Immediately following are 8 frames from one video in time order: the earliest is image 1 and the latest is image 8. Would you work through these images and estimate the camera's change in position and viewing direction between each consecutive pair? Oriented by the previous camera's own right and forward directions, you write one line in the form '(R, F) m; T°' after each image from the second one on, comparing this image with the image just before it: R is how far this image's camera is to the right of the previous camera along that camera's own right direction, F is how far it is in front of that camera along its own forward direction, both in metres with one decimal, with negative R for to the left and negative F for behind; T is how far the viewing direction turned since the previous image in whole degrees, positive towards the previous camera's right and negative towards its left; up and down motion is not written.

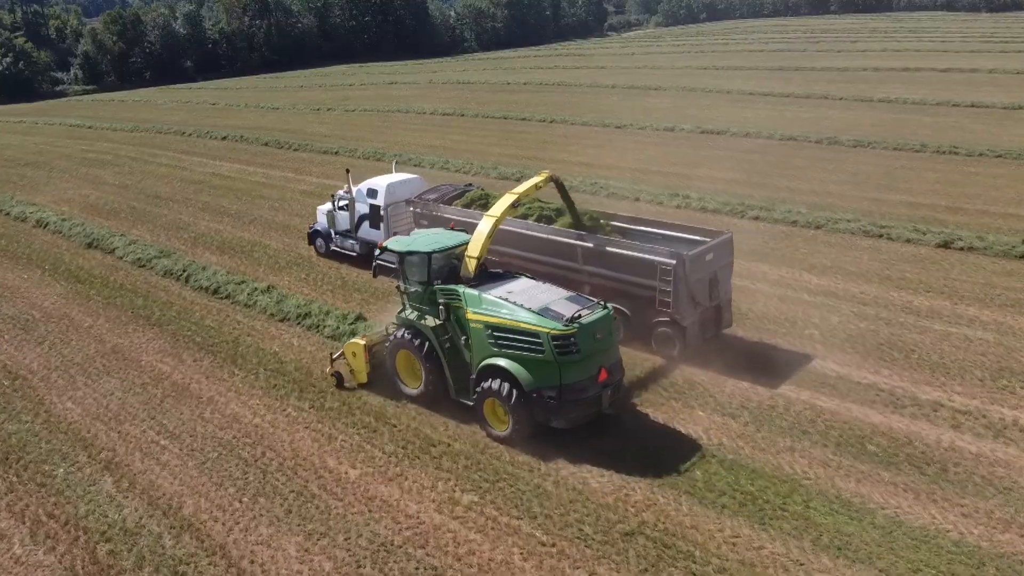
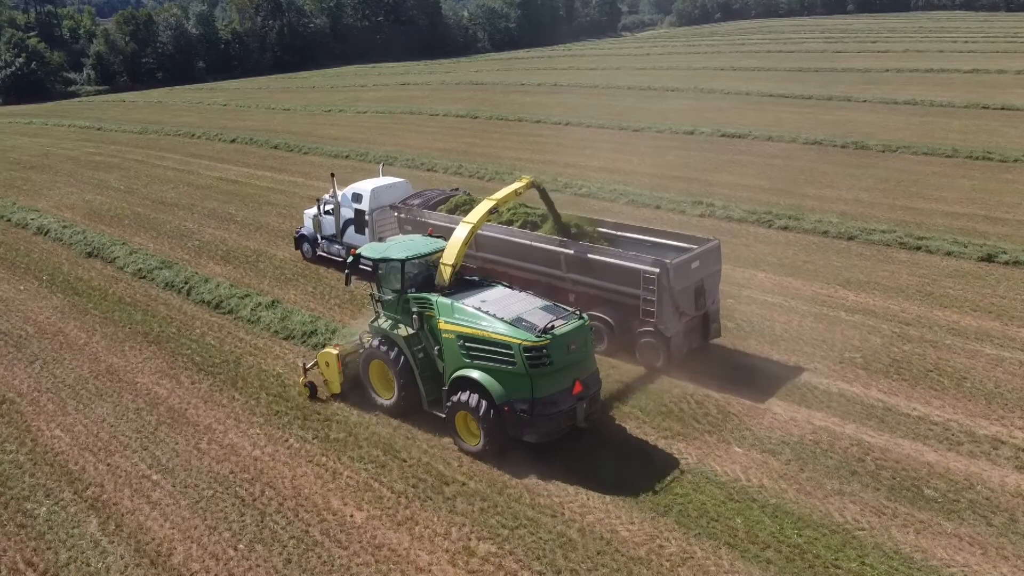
(-0.1, +0.9) m; -1°
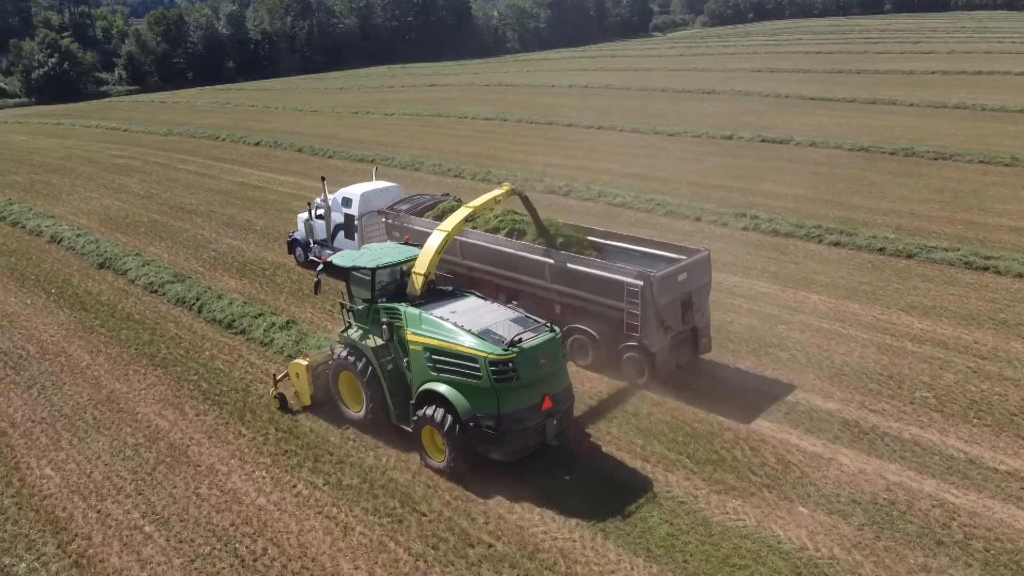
(-0.1, +1.1) m; -2°
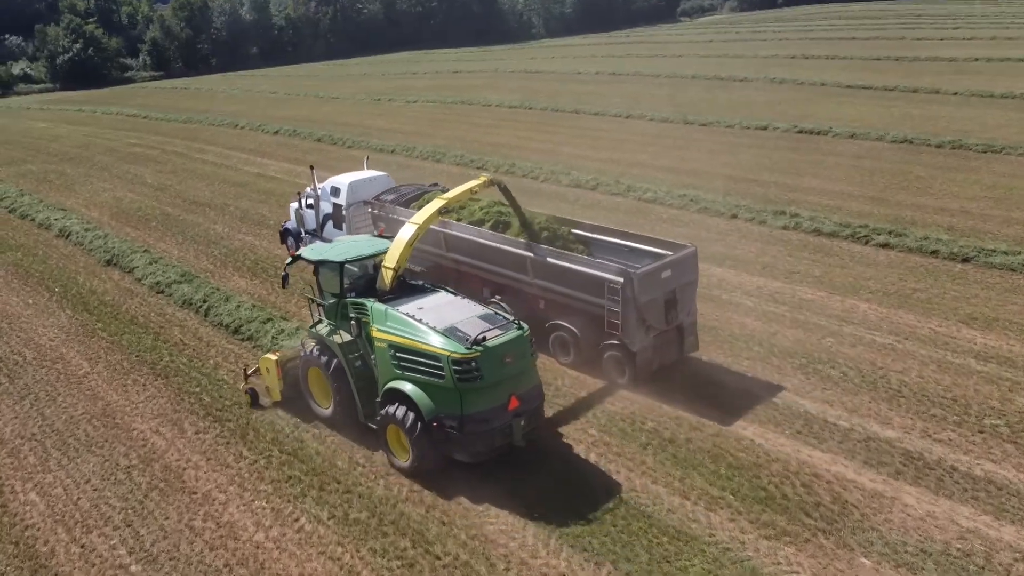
(0.0, +1.0) m; -2°
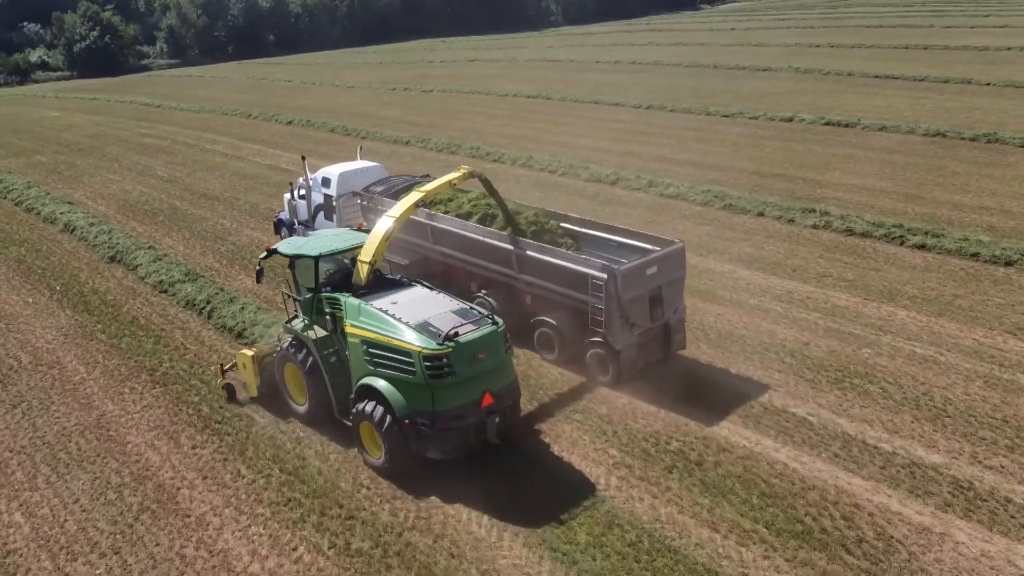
(0.0, +0.7) m; -1°
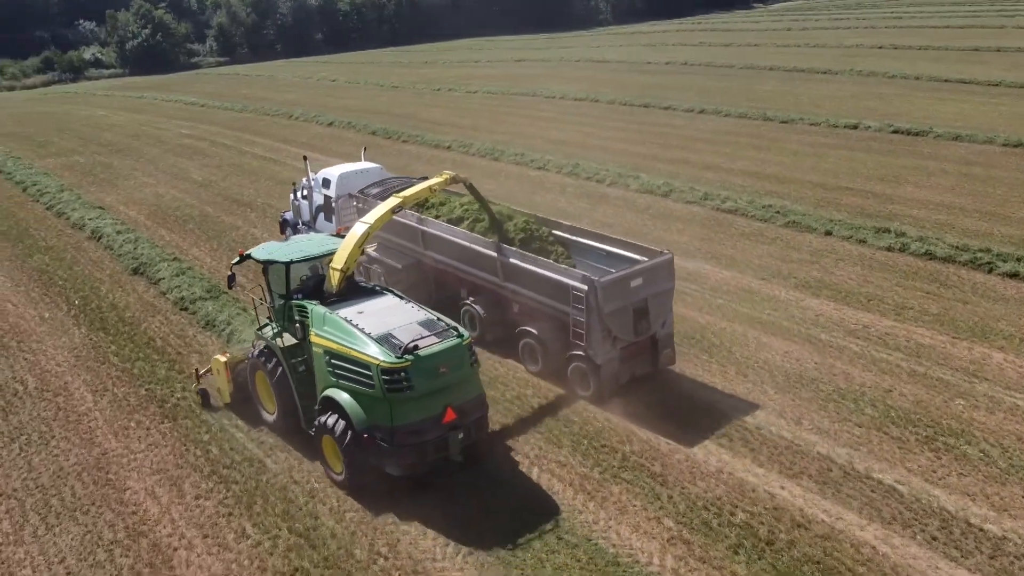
(0.0, +1.2) m; -3°
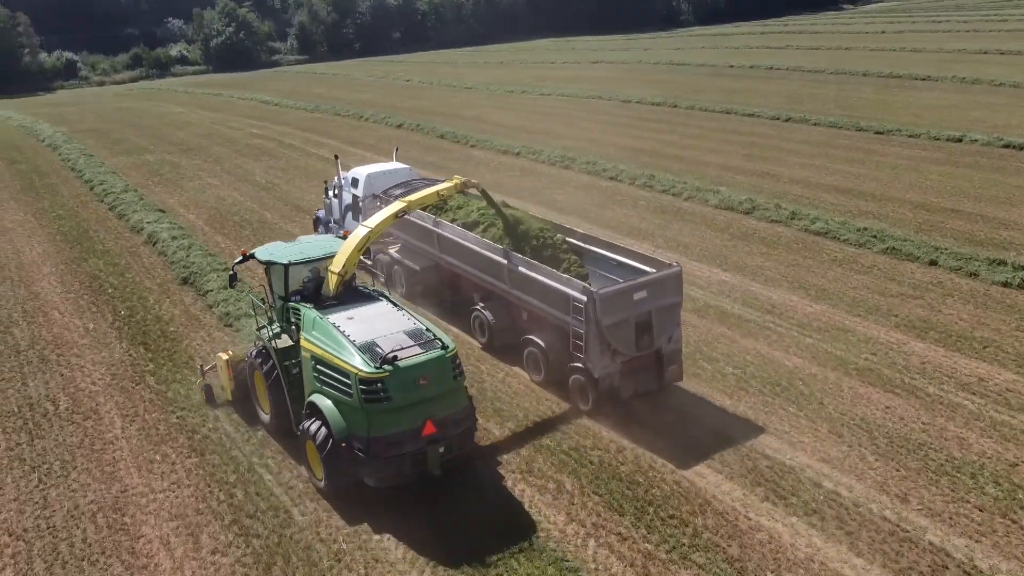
(+0.1, +1.2) m; -5°
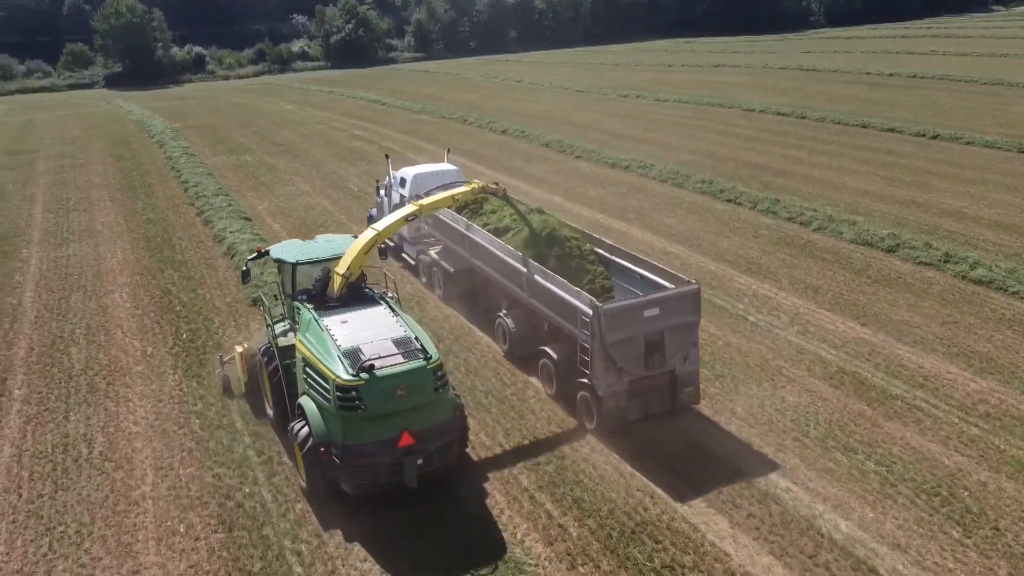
(+0.1, +1.8) m; -7°
